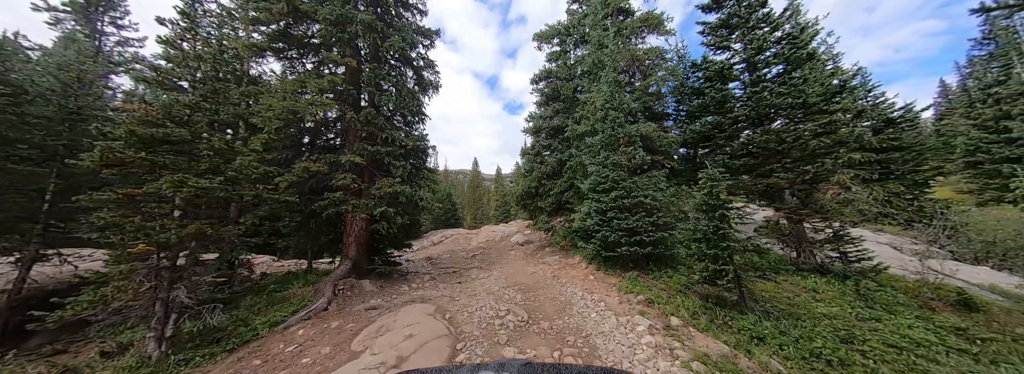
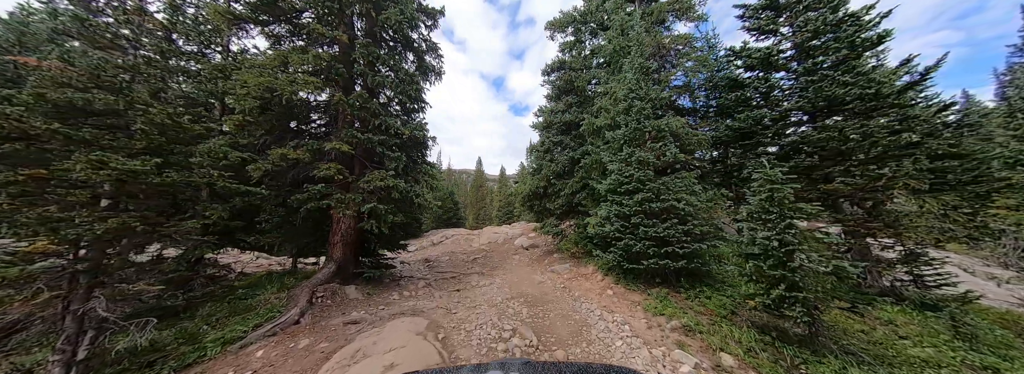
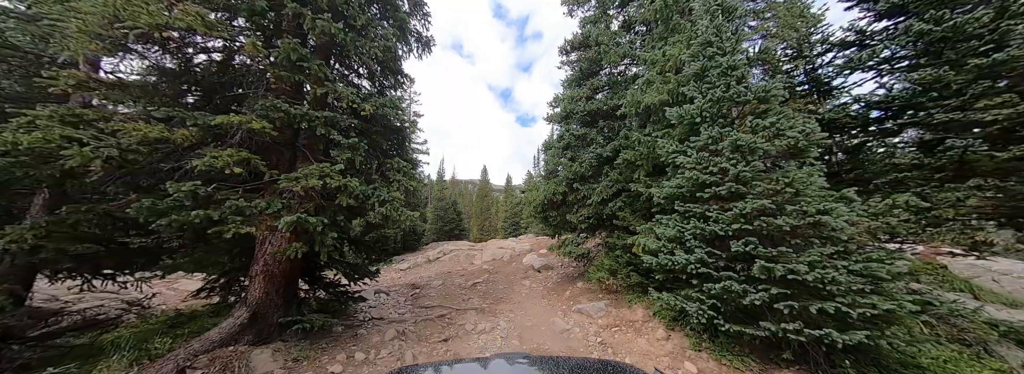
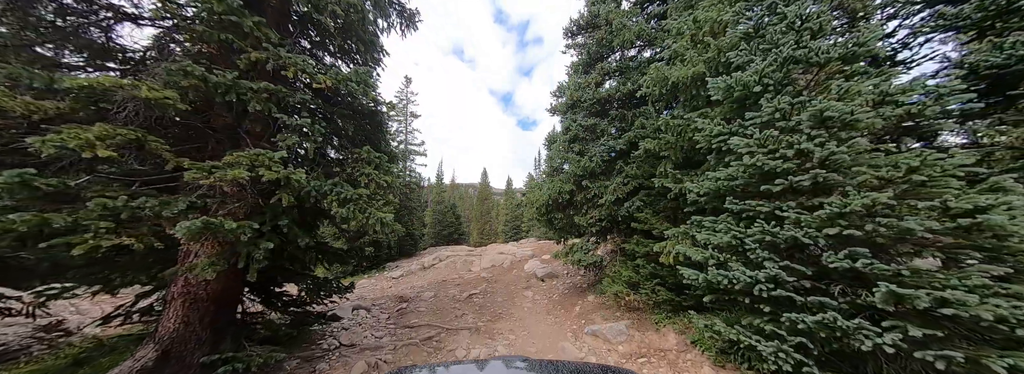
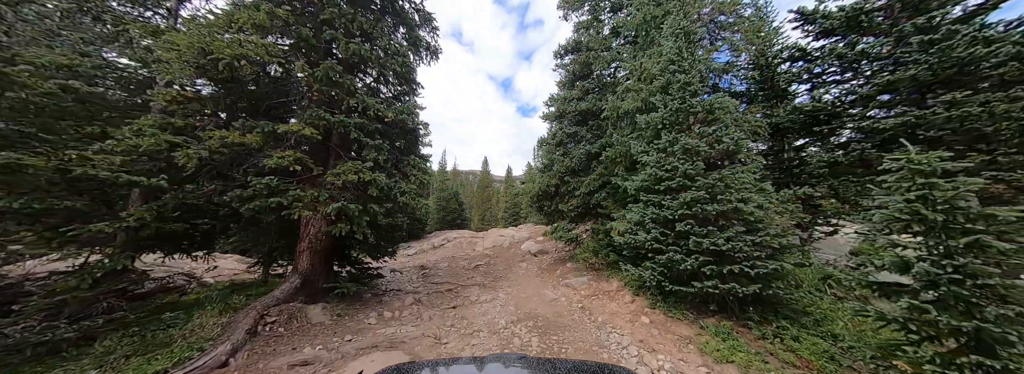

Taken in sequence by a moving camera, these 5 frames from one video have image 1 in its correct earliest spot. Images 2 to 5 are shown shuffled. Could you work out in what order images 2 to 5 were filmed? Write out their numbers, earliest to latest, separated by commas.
2, 5, 3, 4
